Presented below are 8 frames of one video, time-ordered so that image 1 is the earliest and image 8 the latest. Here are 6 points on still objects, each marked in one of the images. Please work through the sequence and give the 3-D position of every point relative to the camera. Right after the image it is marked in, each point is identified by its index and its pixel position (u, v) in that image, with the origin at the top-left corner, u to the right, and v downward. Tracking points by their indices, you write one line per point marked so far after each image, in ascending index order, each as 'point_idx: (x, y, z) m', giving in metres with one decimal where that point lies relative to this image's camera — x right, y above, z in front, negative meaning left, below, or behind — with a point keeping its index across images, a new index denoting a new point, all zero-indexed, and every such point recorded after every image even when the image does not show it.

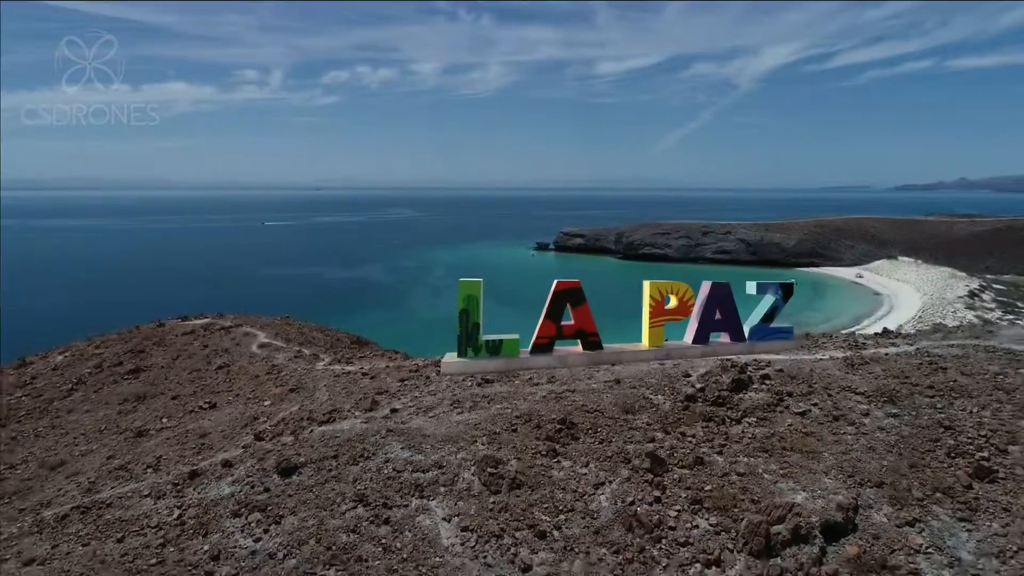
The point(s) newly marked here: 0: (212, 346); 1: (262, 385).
0: (-5.8, -1.1, +12.5) m
1: (-3.7, -1.4, +9.3) m
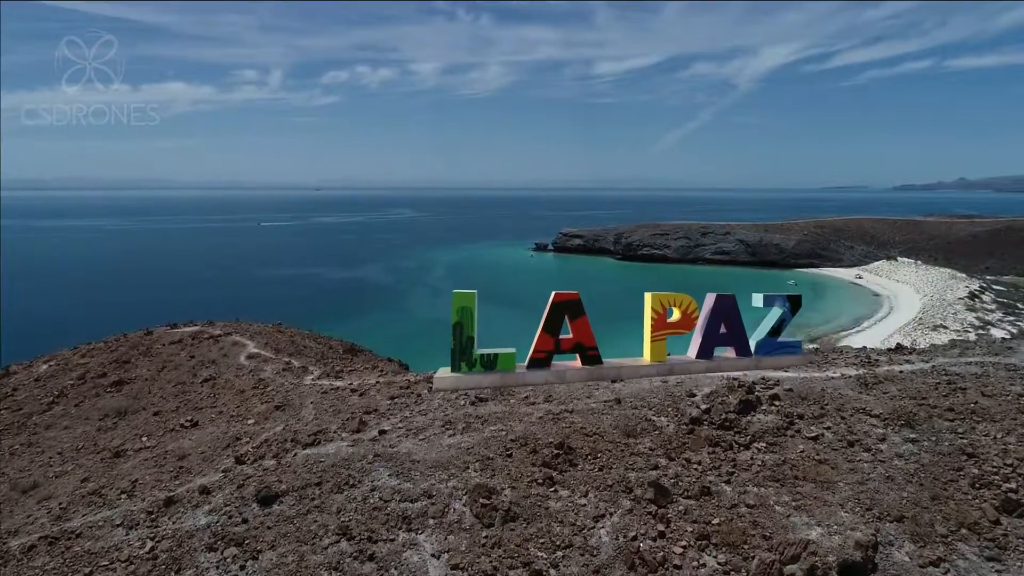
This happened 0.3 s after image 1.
0: (-5.9, -1.3, +12.1) m
1: (-3.7, -1.6, +9.0) m
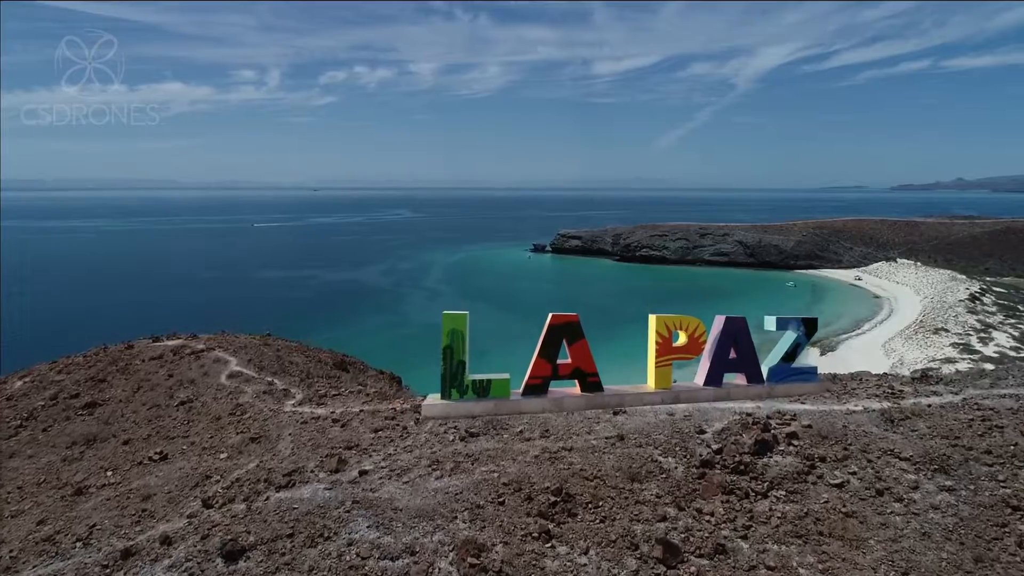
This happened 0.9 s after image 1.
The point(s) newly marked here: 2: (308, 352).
0: (-6.0, -1.6, +11.5) m
1: (-3.8, -1.9, +8.3) m
2: (-4.8, -1.5, +15.1) m
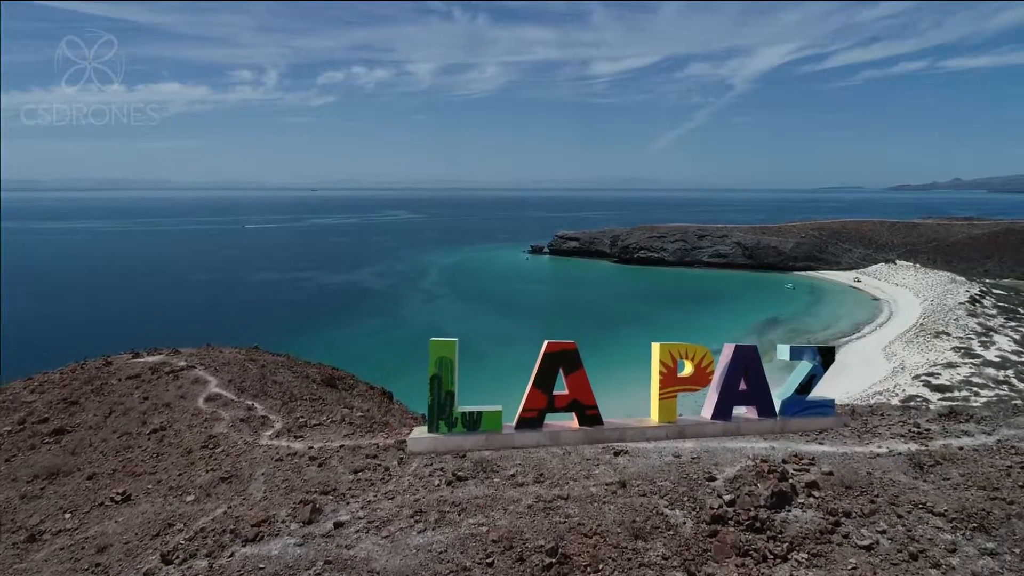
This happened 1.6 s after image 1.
0: (-6.1, -1.9, +10.9) m
1: (-3.9, -2.2, +7.7) m
2: (-4.9, -1.8, +14.5) m
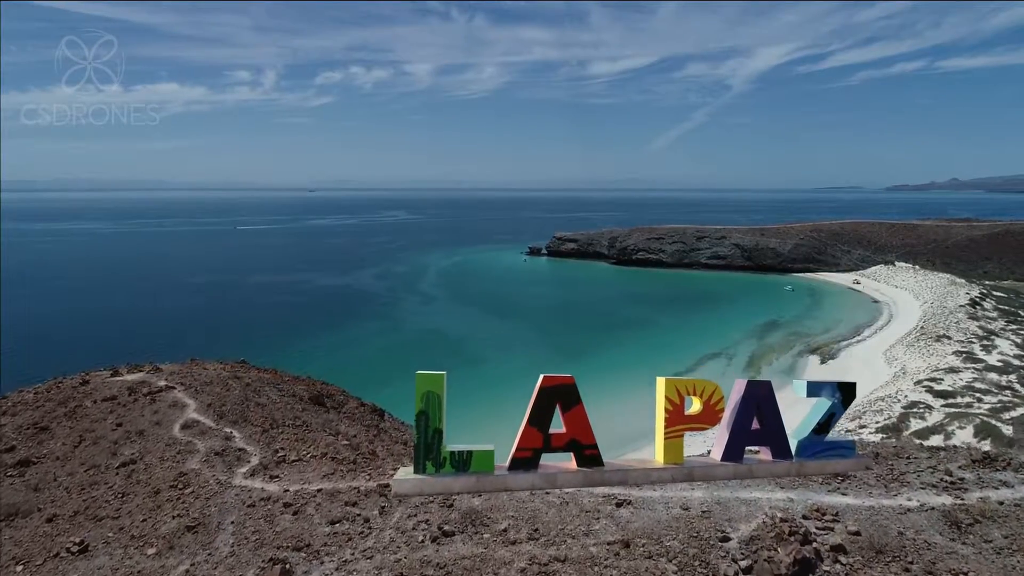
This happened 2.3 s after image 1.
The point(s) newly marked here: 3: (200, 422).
0: (-6.2, -2.2, +10.3) m
1: (-3.9, -2.5, +7.1) m
2: (-5.0, -2.1, +13.9) m
3: (-5.0, -2.1, +10.2) m
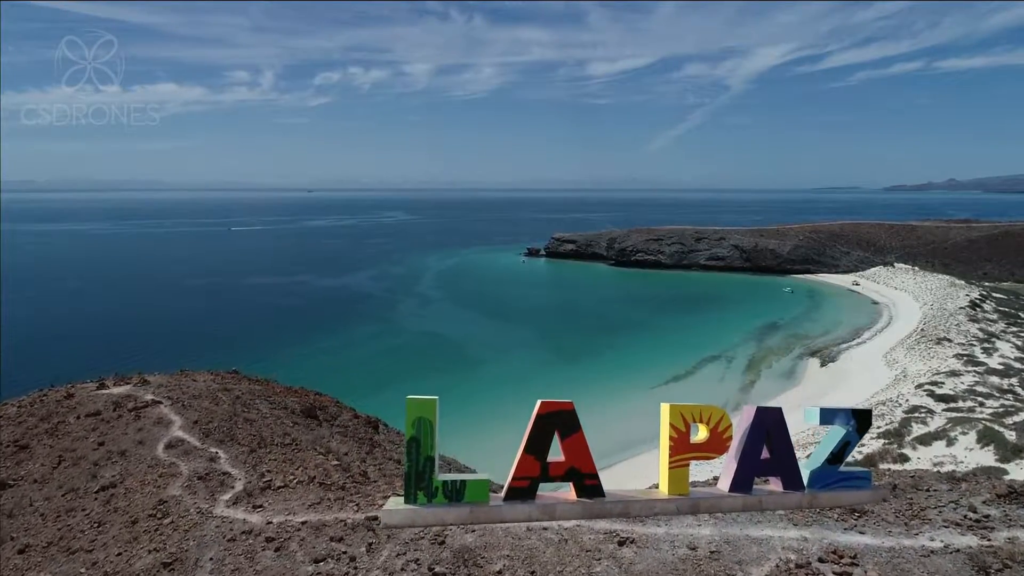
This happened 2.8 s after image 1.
0: (-6.2, -2.4, +9.9) m
1: (-4.0, -2.7, +6.8) m
2: (-5.0, -2.4, +13.5) m
3: (-5.0, -2.3, +9.8) m
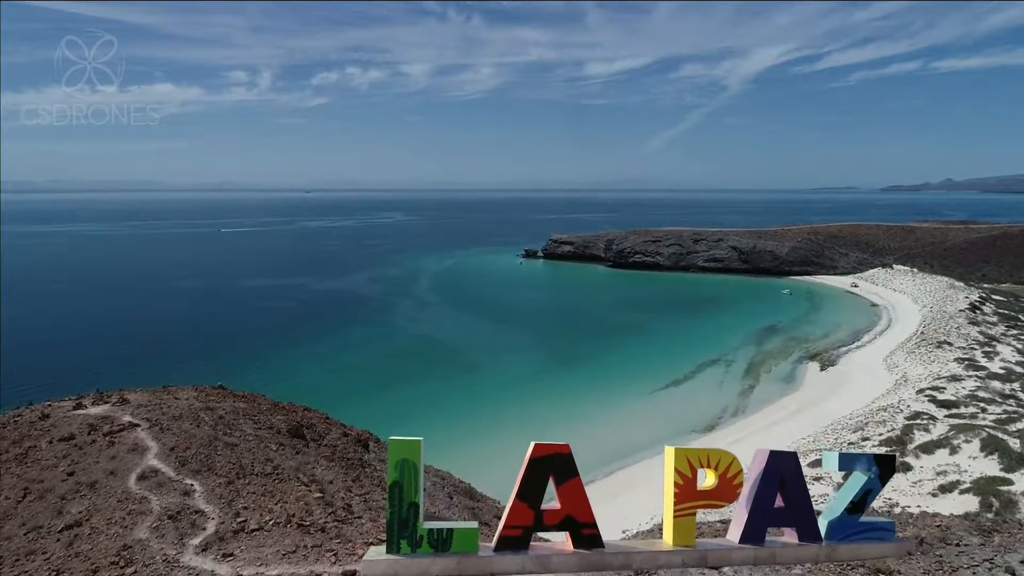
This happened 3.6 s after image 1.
0: (-6.3, -2.7, +9.4) m
1: (-4.1, -3.0, +6.2) m
2: (-5.1, -2.7, +12.9) m
3: (-5.1, -2.7, +9.3) m
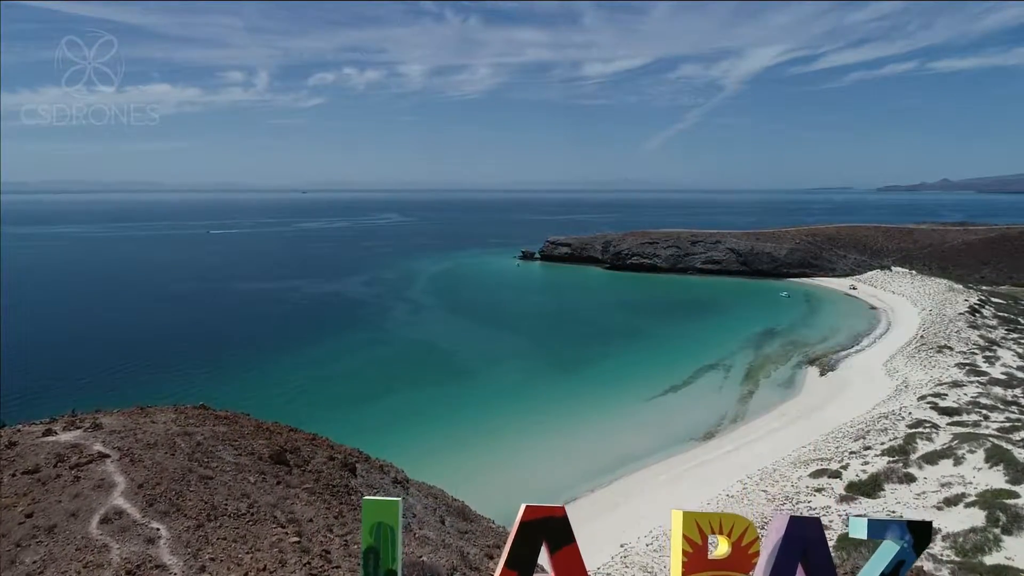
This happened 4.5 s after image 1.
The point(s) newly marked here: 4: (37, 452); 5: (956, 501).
0: (-6.4, -3.1, +8.7) m
1: (-4.2, -3.4, +5.6) m
2: (-5.3, -3.0, +12.3) m
3: (-5.2, -3.0, +8.6) m
4: (-8.1, -2.8, +11.0) m
5: (+10.6, -5.1, +15.2) m
